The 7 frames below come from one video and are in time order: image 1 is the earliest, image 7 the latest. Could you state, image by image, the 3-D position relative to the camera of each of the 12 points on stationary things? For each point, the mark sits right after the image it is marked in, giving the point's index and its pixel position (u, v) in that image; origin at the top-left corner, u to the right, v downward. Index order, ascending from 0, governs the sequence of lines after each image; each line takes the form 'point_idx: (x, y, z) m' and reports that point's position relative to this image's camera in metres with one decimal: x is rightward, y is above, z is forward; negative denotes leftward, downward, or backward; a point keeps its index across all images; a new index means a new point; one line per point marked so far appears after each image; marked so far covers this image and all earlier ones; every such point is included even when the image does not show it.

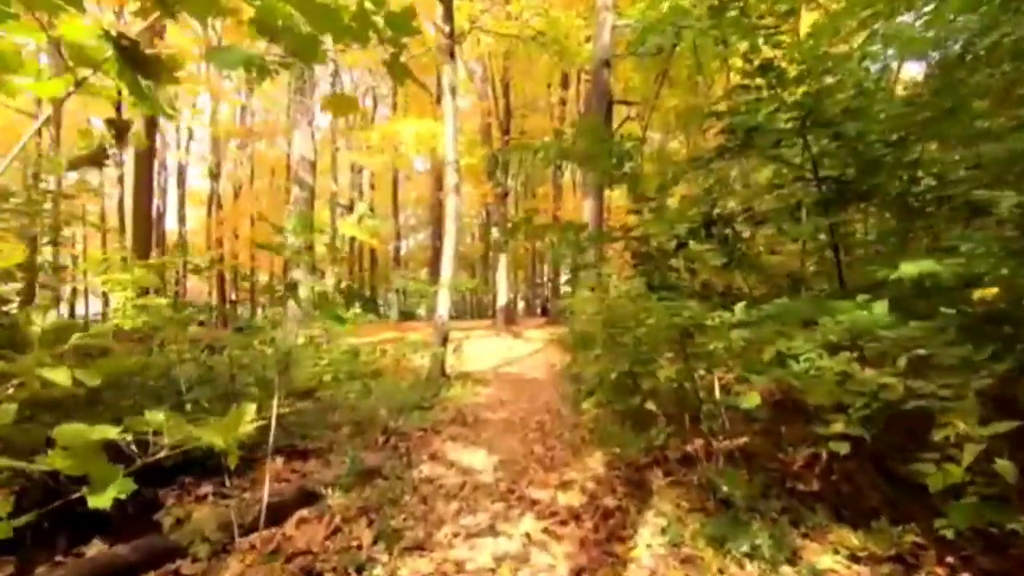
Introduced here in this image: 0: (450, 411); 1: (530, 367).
0: (-1.1, -2.2, +9.4) m
1: (+0.5, -2.1, +13.6) m
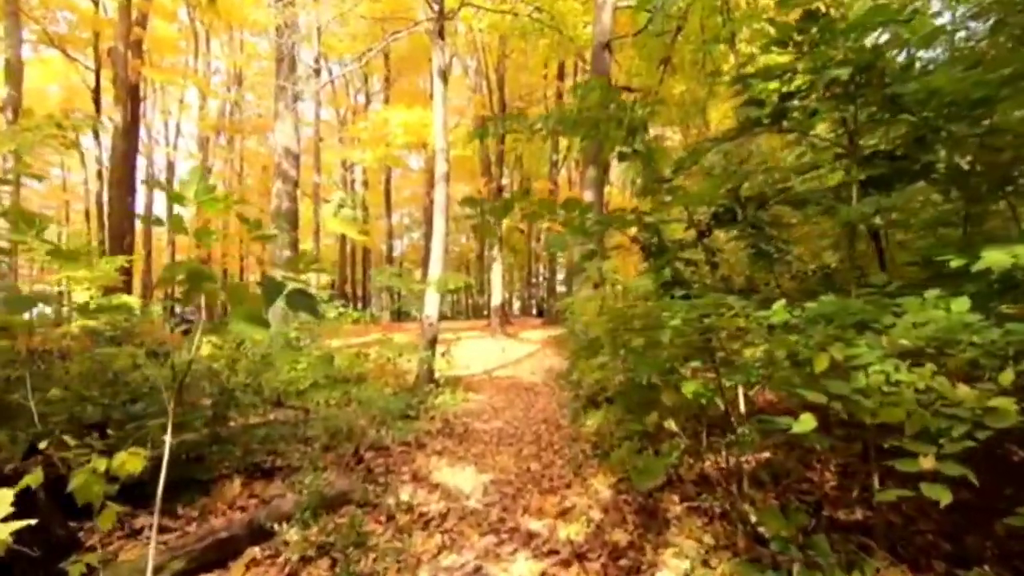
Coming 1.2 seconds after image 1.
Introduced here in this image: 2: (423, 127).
0: (-1.2, -2.2, +8.6) m
1: (+0.3, -2.0, +12.9) m
2: (-3.5, +6.3, +19.9) m
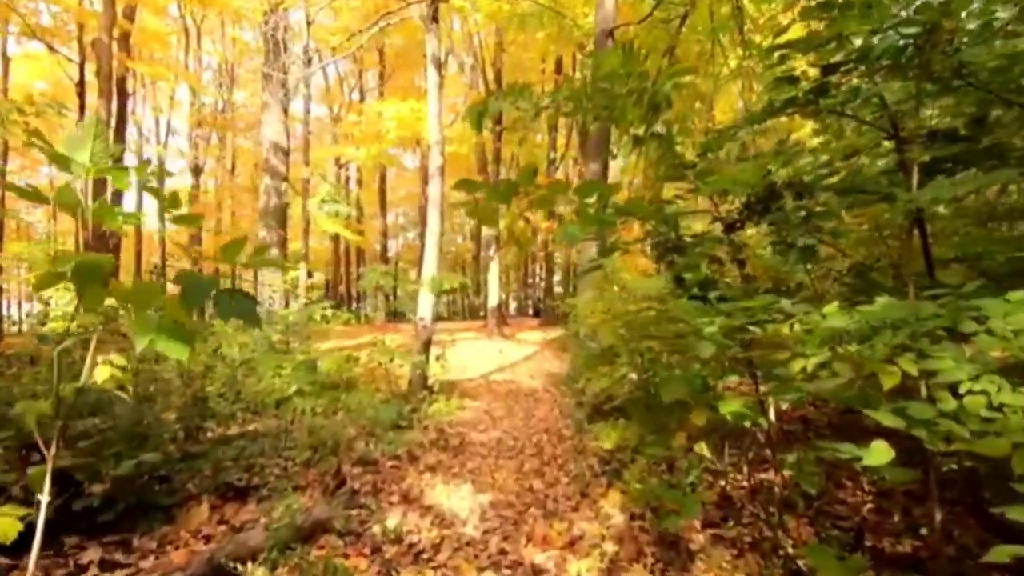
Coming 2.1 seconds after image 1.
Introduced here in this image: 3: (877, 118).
0: (-1.2, -2.2, +8.0) m
1: (+0.3, -2.0, +12.3) m
2: (-3.6, +6.2, +19.4) m
3: (+2.7, +1.2, +3.8) m
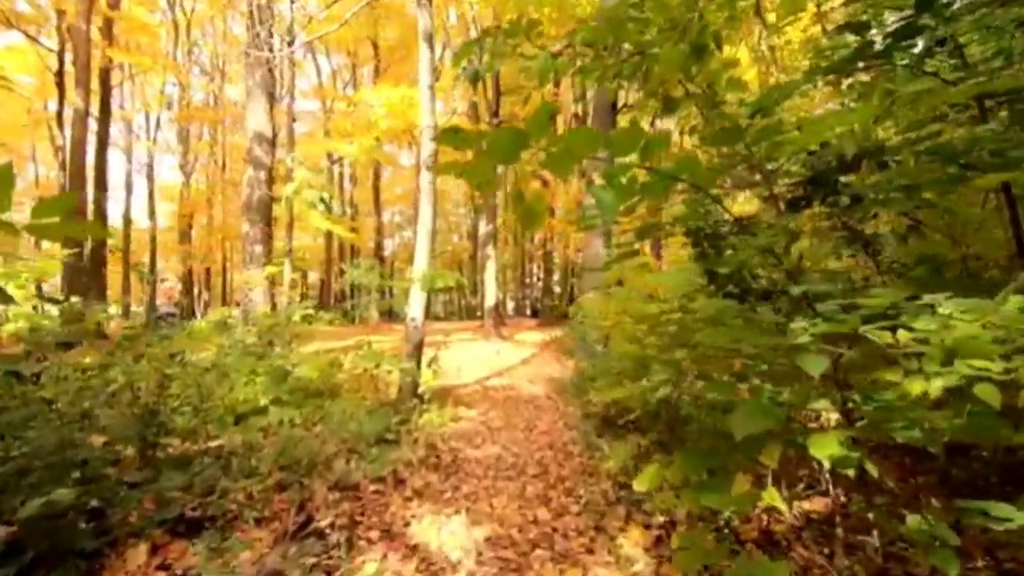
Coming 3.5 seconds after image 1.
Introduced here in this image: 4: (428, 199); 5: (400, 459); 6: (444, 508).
0: (-1.2, -2.2, +7.2) m
1: (+0.3, -2.0, +11.5) m
2: (-3.6, +6.3, +18.5) m
3: (+2.7, +1.3, +3.0) m
4: (-1.7, +1.8, +10.6) m
5: (-1.5, -2.2, +6.8) m
6: (-0.7, -2.3, +5.6) m
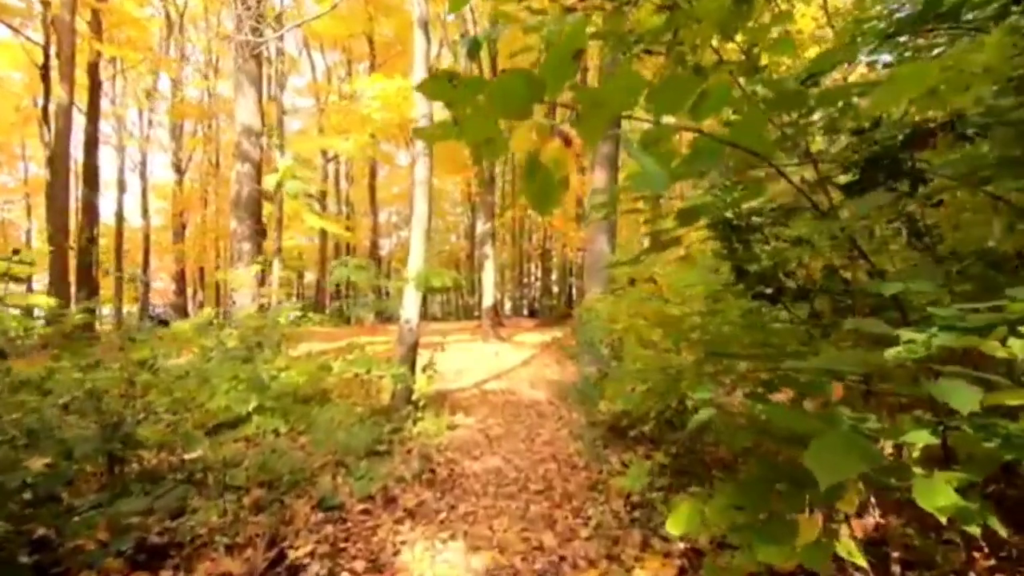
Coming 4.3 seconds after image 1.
0: (-1.2, -2.2, +6.8) m
1: (+0.3, -2.0, +11.0) m
2: (-3.7, +6.3, +18.0) m
3: (+2.7, +1.3, +2.5) m
4: (-1.7, +1.8, +10.2) m
5: (-1.5, -2.2, +6.3) m
6: (-0.7, -2.3, +5.1) m
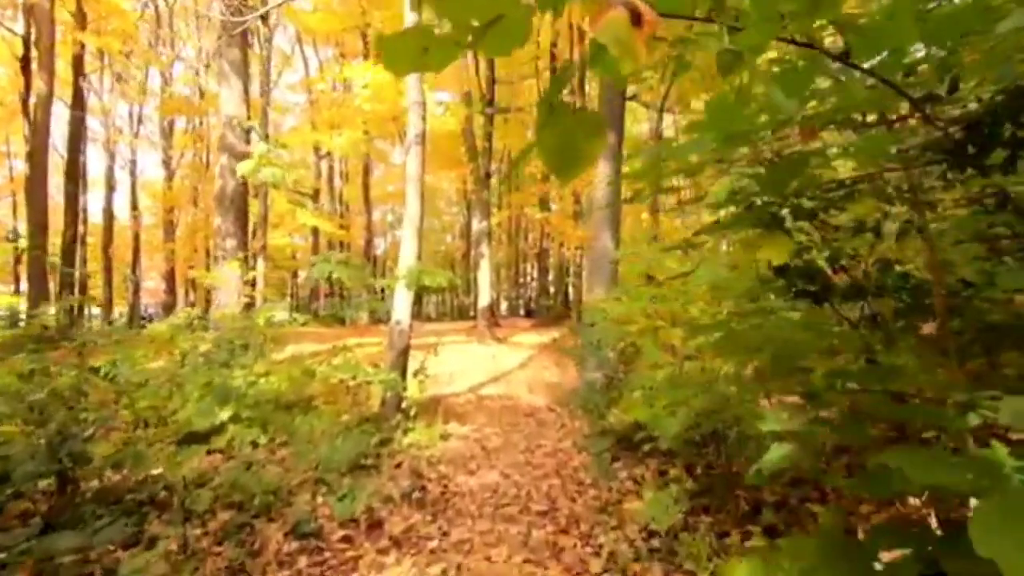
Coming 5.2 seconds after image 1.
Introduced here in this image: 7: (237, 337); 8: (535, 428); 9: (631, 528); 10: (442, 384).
0: (-1.2, -2.2, +6.2) m
1: (+0.2, -2.0, +10.5) m
2: (-3.8, +6.3, +17.5) m
3: (+2.7, +1.3, +2.0) m
4: (-1.8, +1.8, +9.6) m
5: (-1.5, -2.2, +5.7) m
6: (-0.7, -2.3, +4.6) m
7: (-4.6, -0.8, +8.7) m
8: (+0.4, -2.1, +8.1) m
9: (+1.1, -2.3, +5.1) m
10: (-1.4, -1.9, +10.4) m
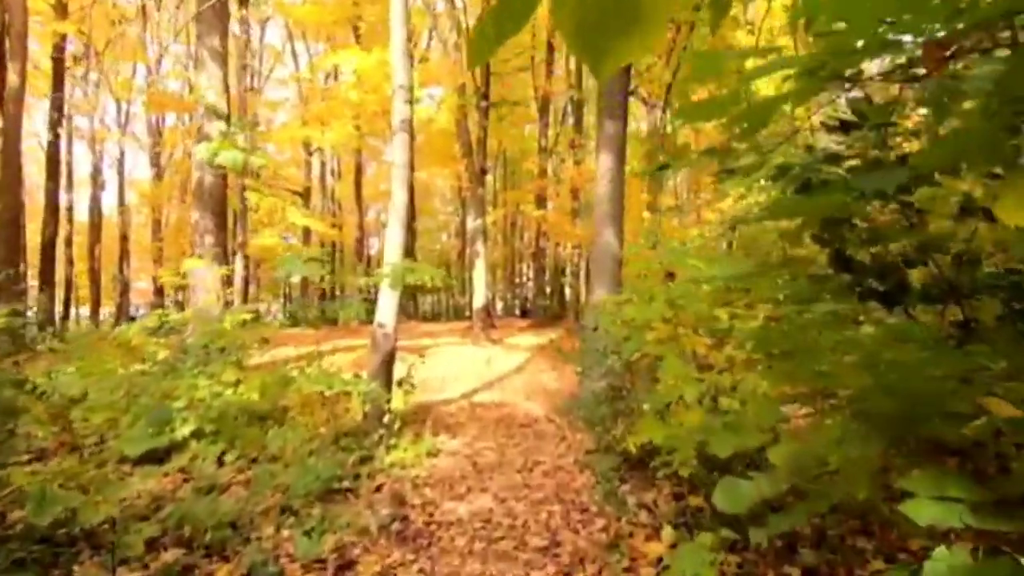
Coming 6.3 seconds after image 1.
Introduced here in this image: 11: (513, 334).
0: (-1.3, -2.2, +5.5) m
1: (+0.1, -2.0, +9.9) m
2: (-3.9, +6.3, +16.8) m
3: (+2.7, +1.3, +1.4) m
4: (-1.8, +1.8, +8.9) m
5: (-1.5, -2.2, +5.1) m
6: (-0.7, -2.3, +3.9) m
7: (-4.6, -0.8, +8.0) m
8: (+0.3, -2.1, +7.5) m
9: (+1.1, -2.3, +4.5) m
10: (-1.5, -1.9, +9.8) m
11: (0.0, -1.6, +17.5) m
